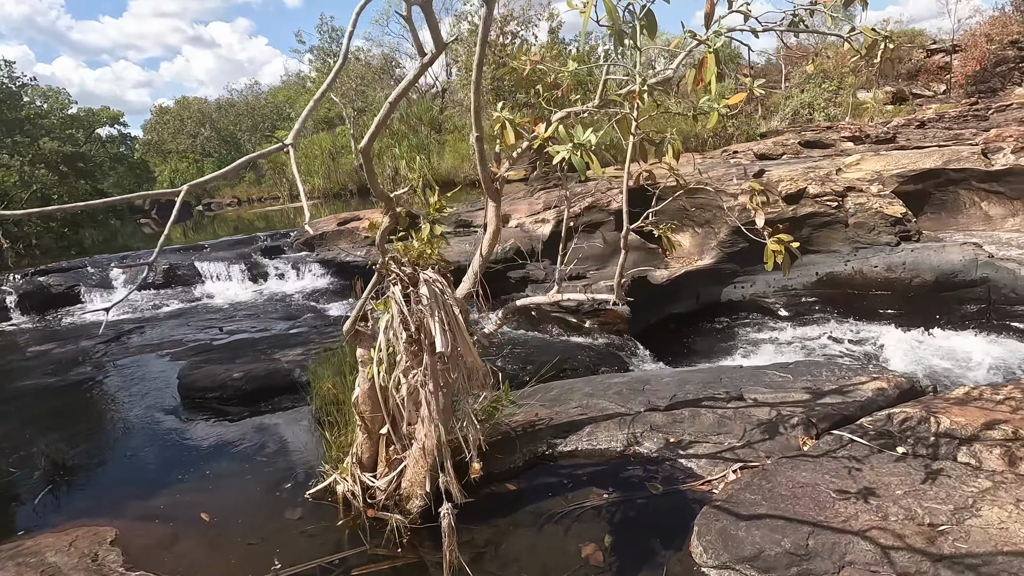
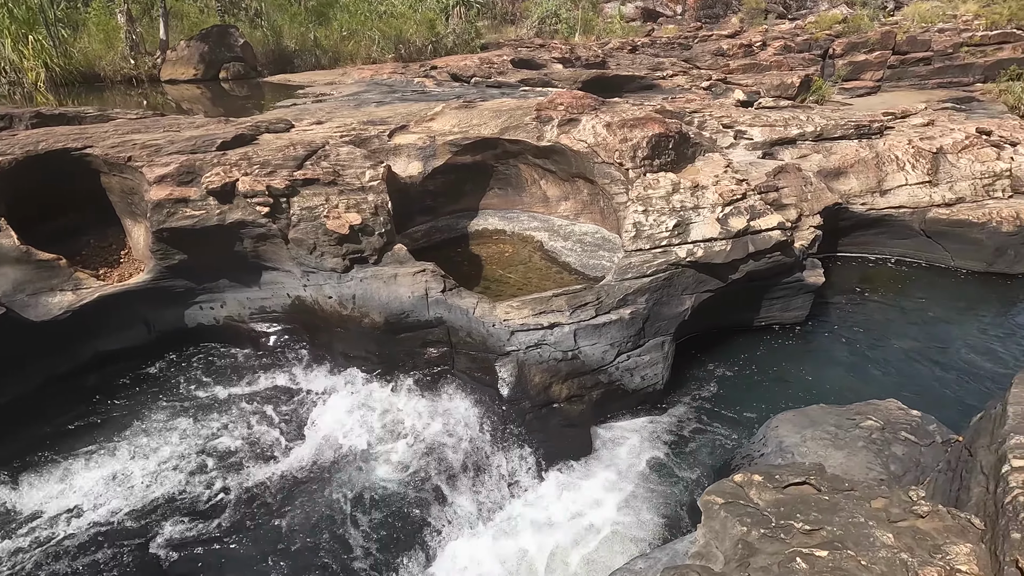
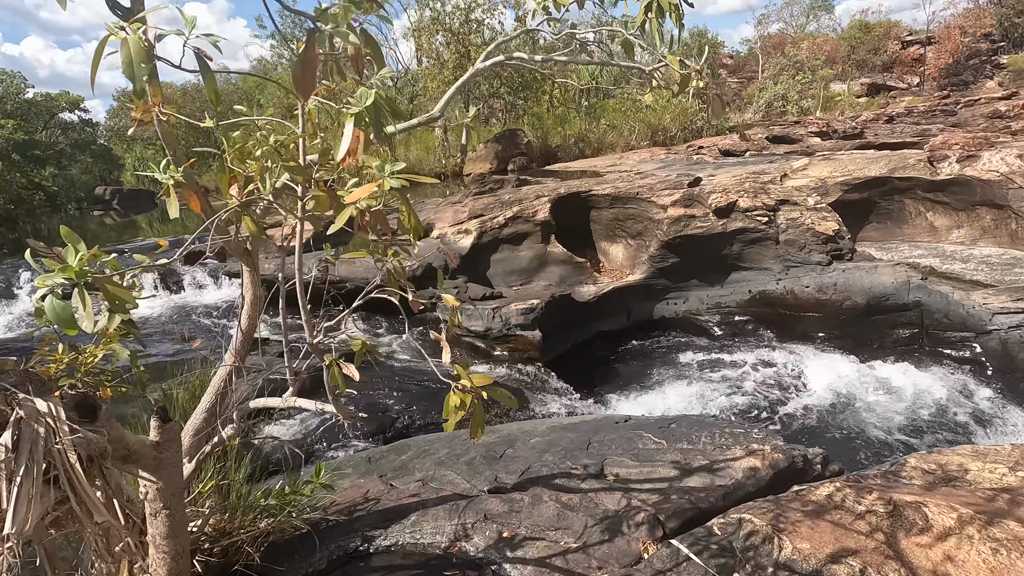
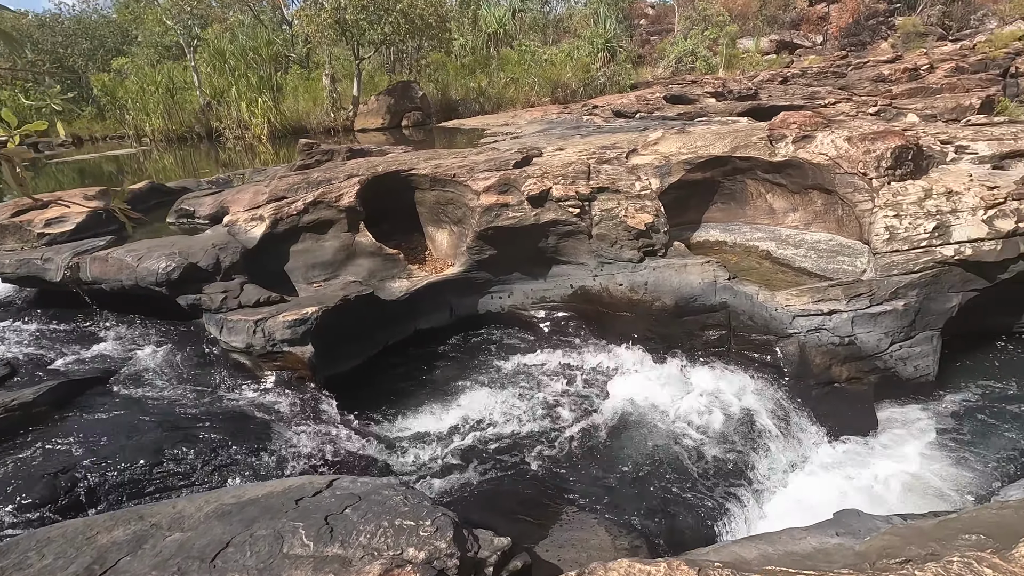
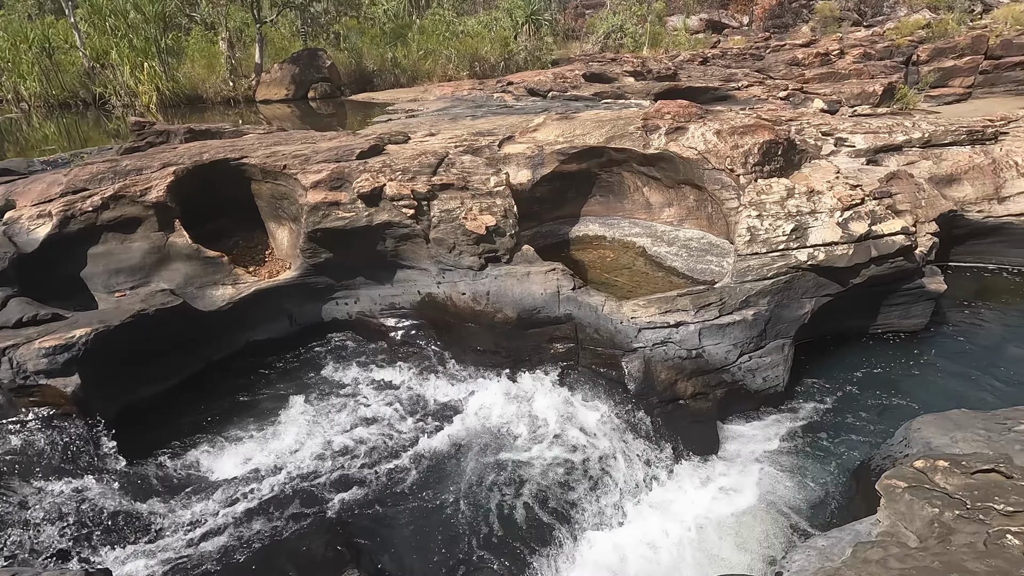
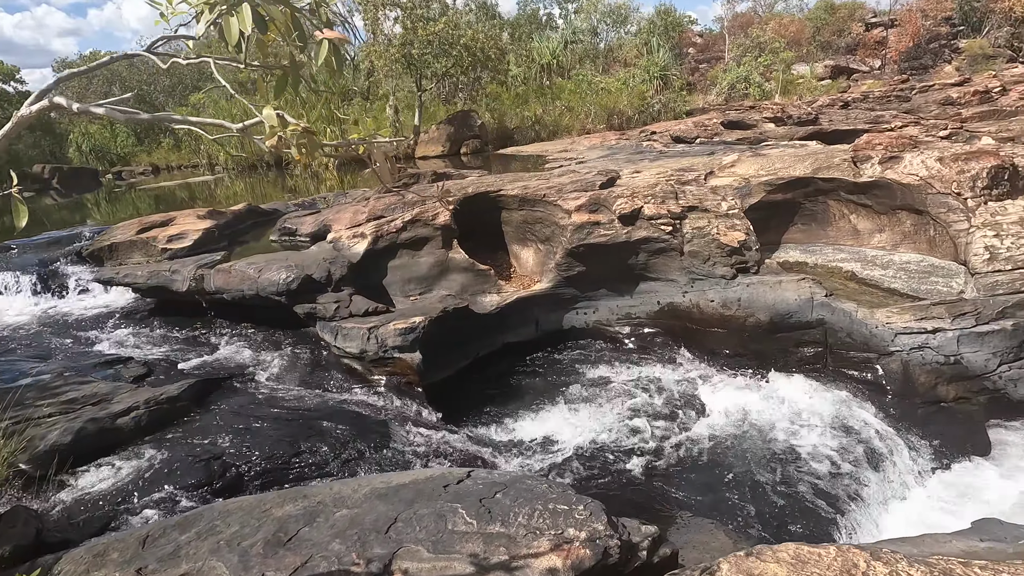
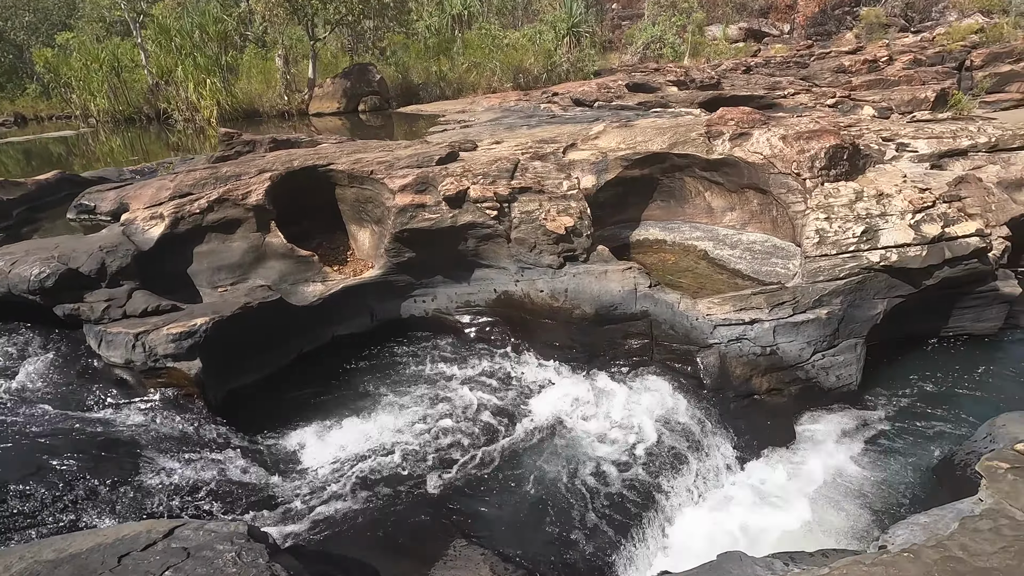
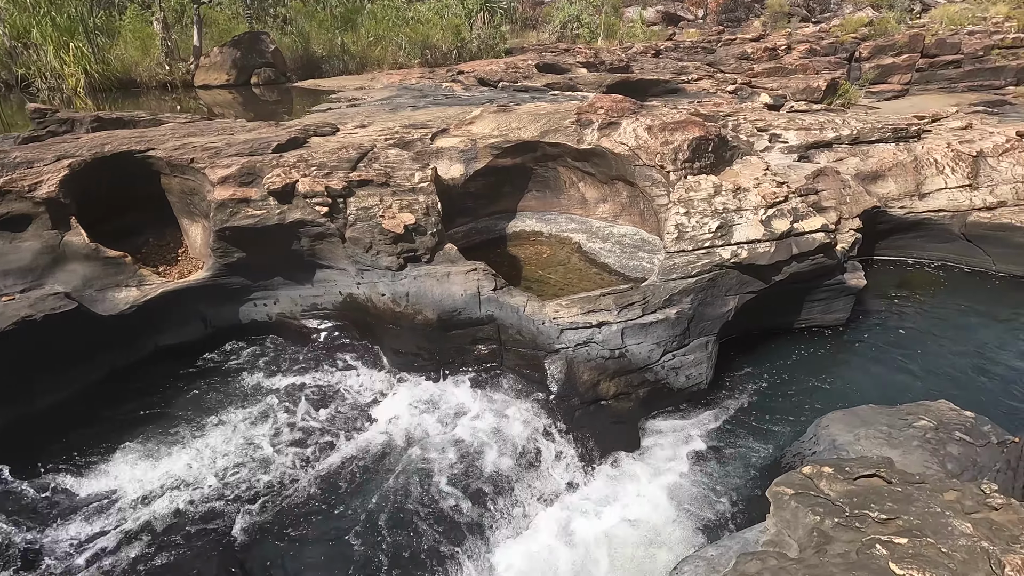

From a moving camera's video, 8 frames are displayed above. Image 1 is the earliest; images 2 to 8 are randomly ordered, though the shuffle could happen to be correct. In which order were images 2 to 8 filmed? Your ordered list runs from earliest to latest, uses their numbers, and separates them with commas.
3, 6, 4, 7, 5, 8, 2
